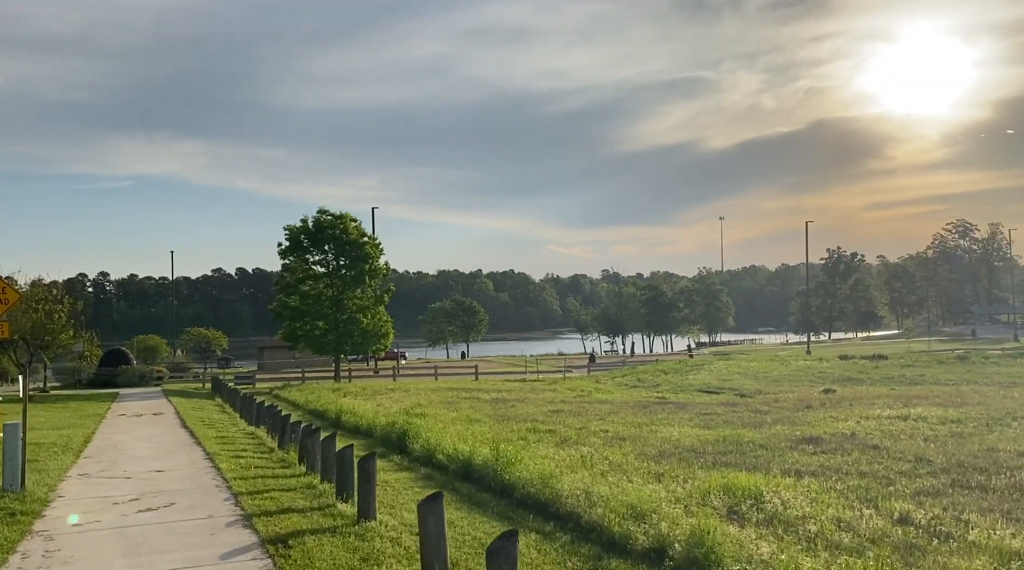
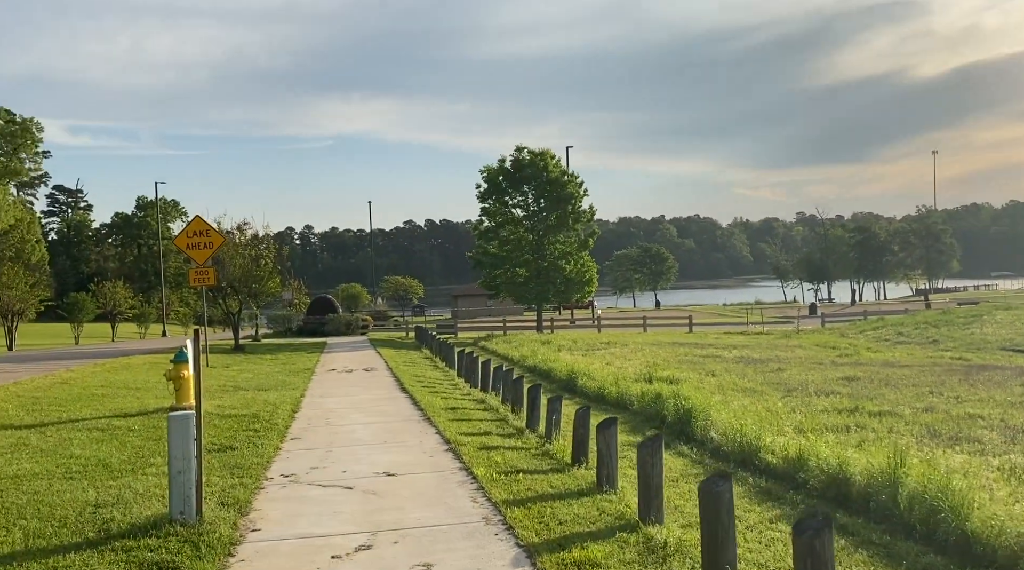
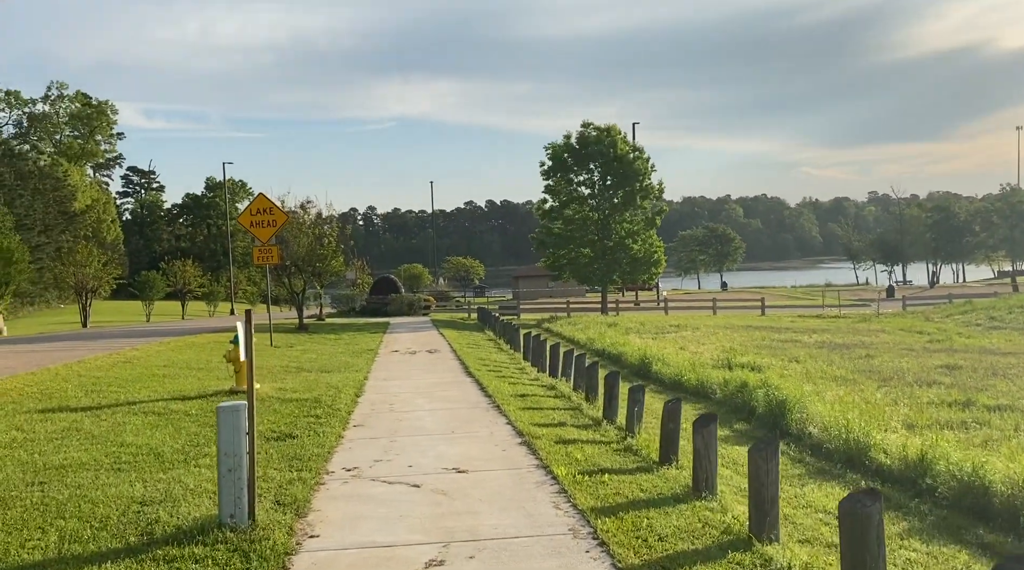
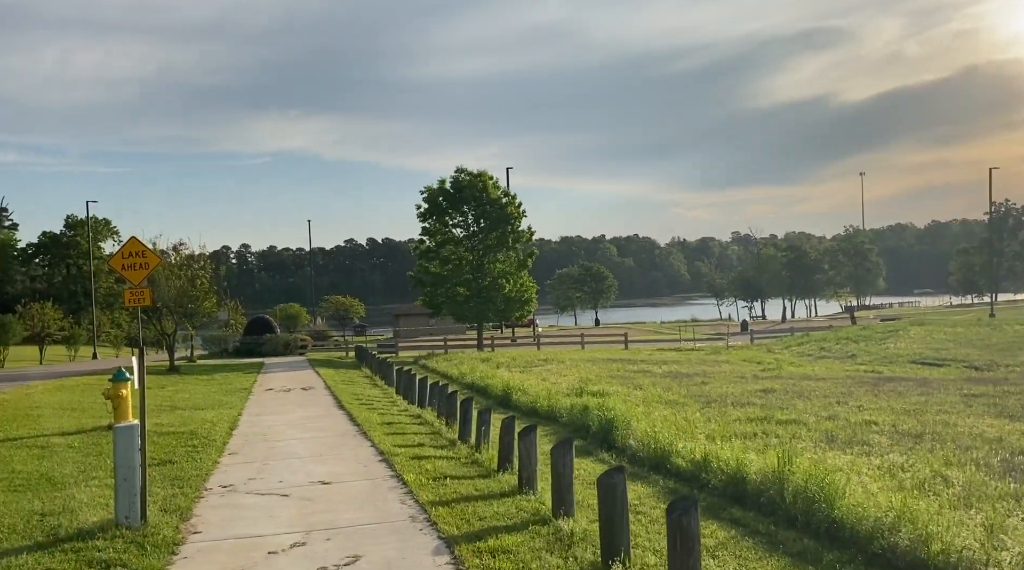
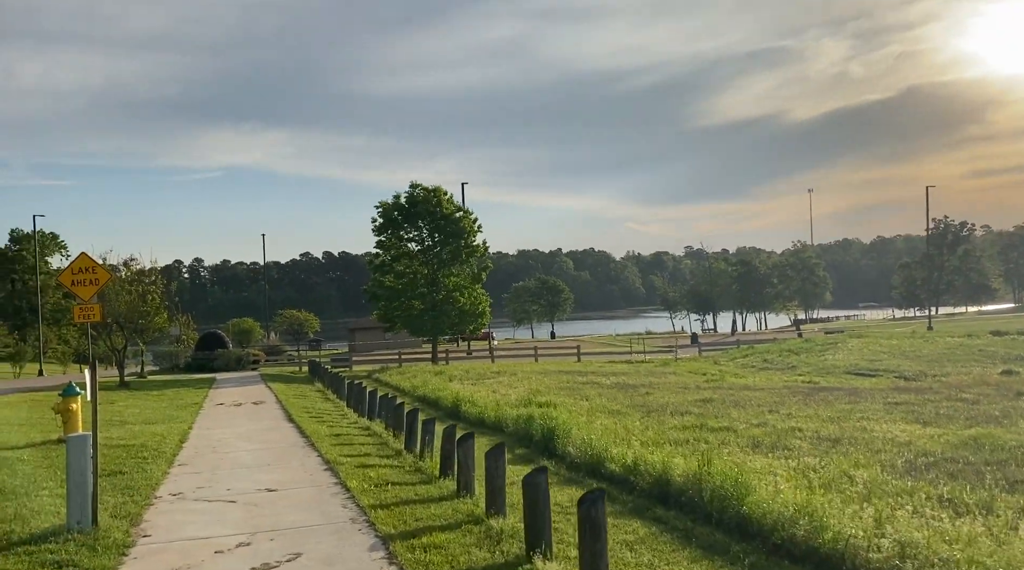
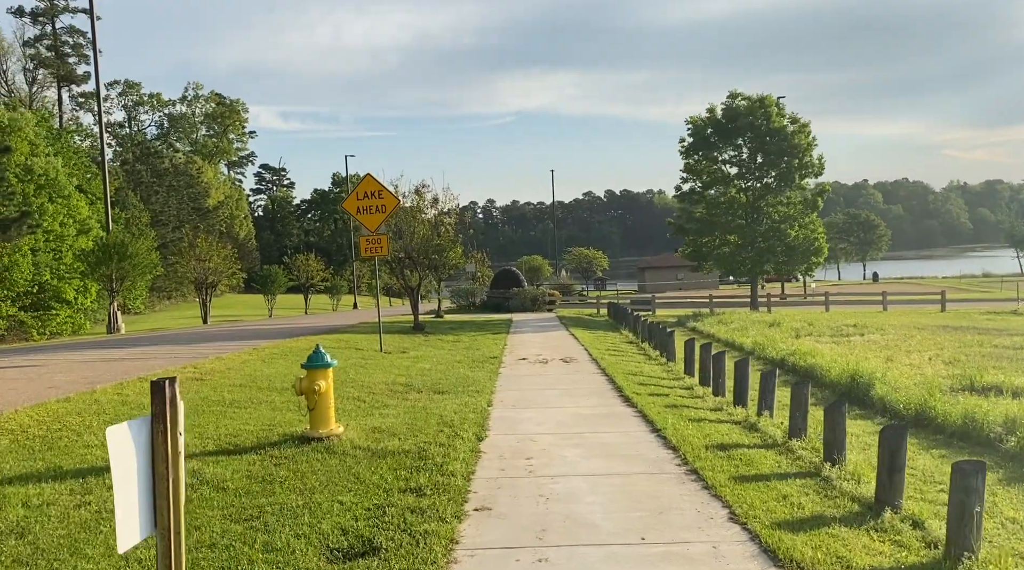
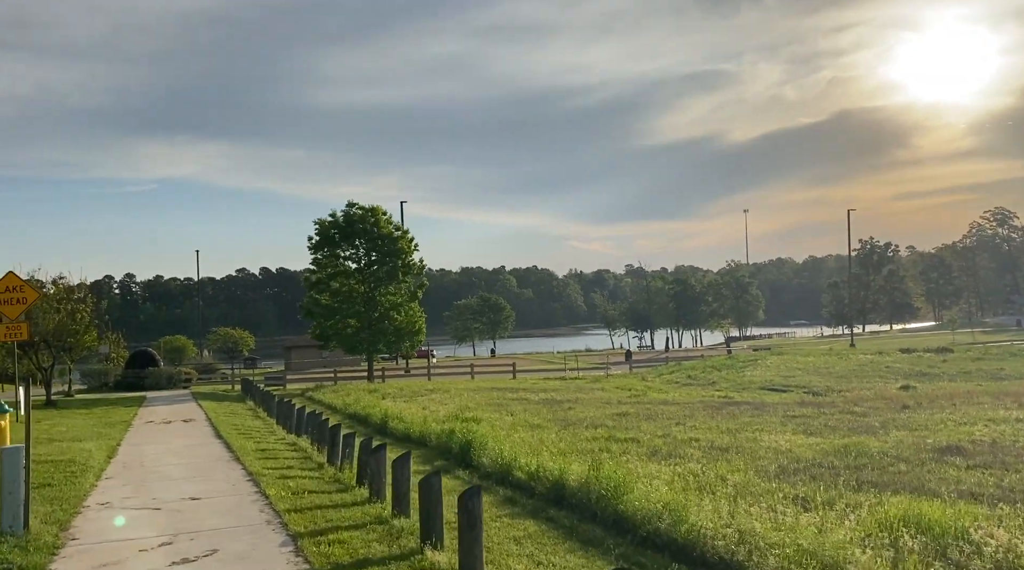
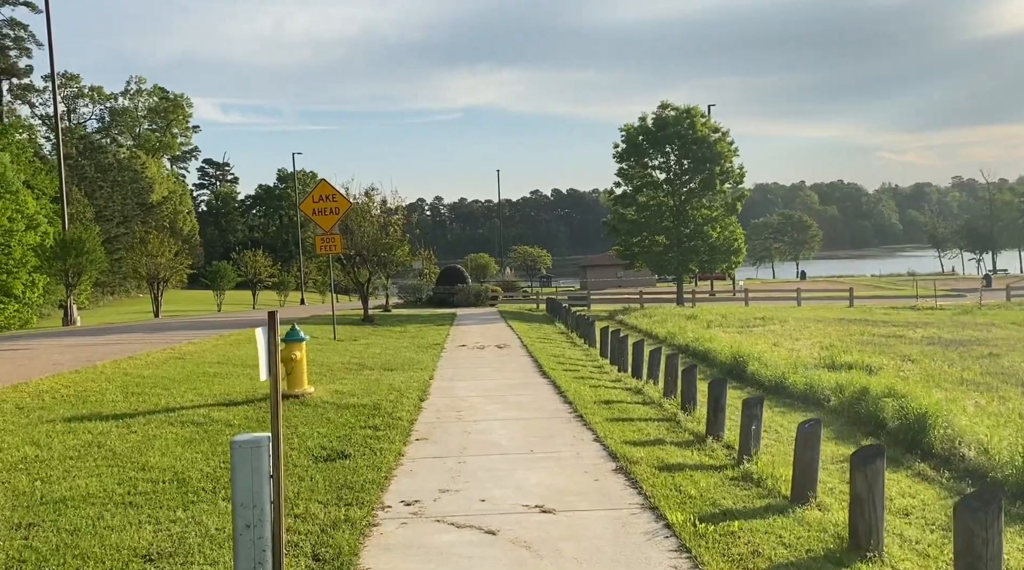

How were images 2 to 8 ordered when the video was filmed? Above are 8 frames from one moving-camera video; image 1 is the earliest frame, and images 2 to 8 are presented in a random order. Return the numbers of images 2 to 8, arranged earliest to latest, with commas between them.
7, 5, 4, 2, 3, 8, 6
